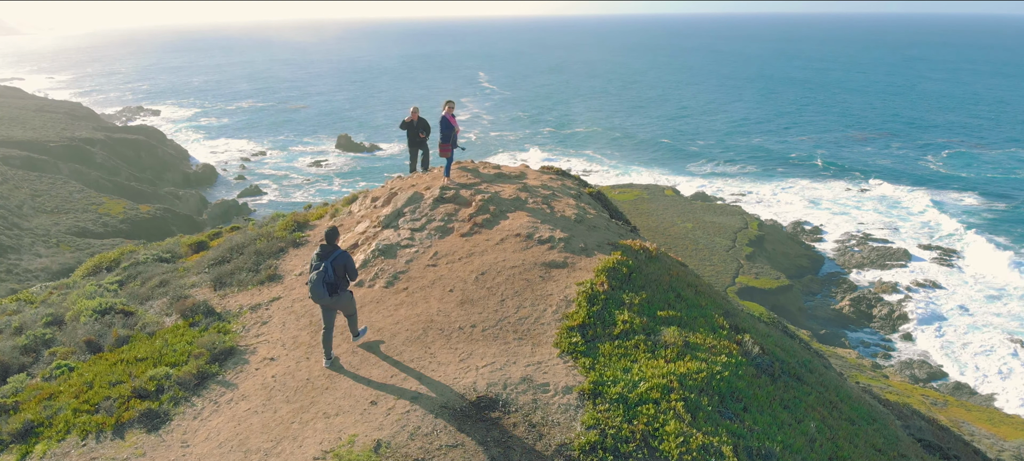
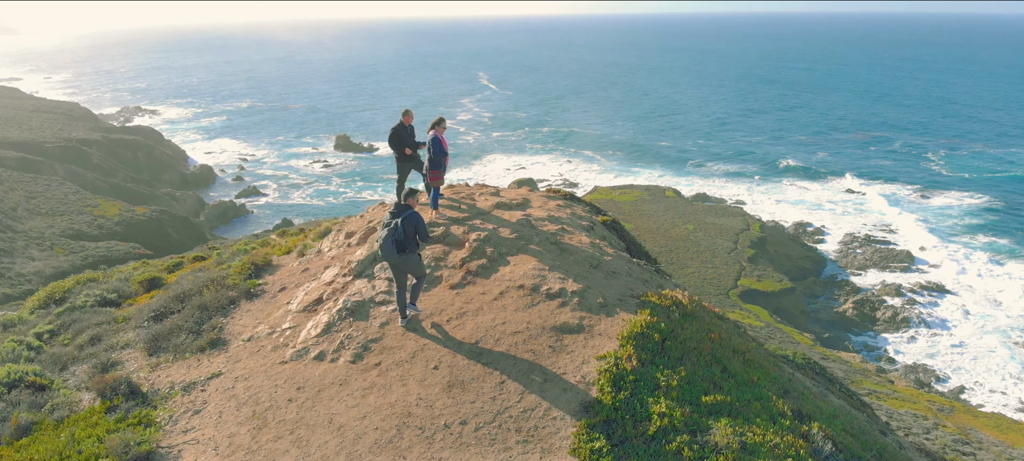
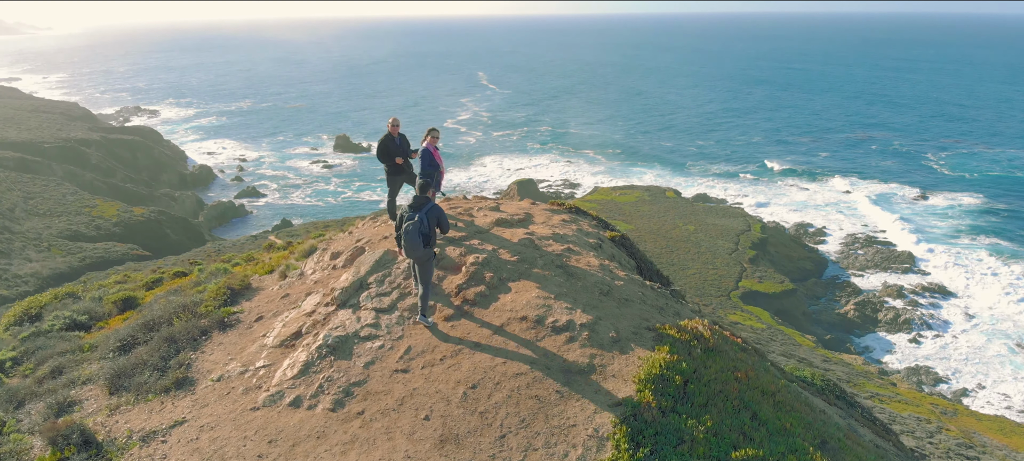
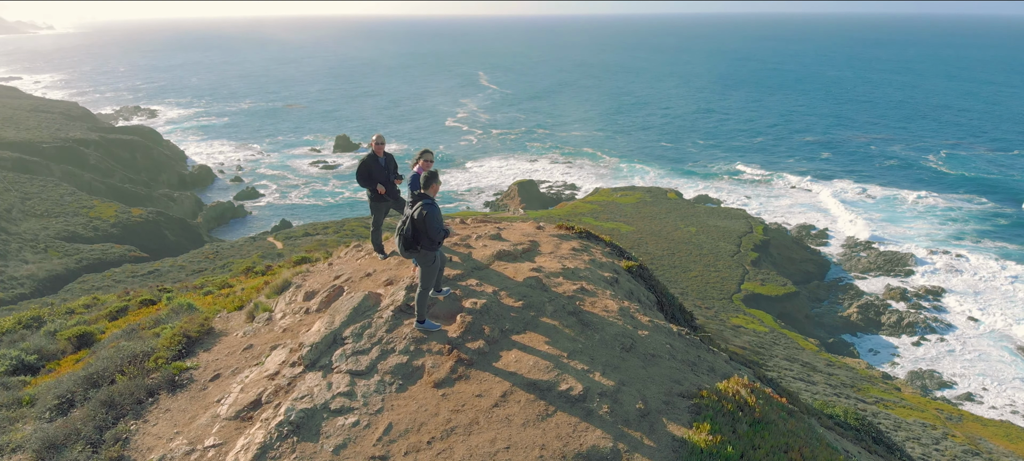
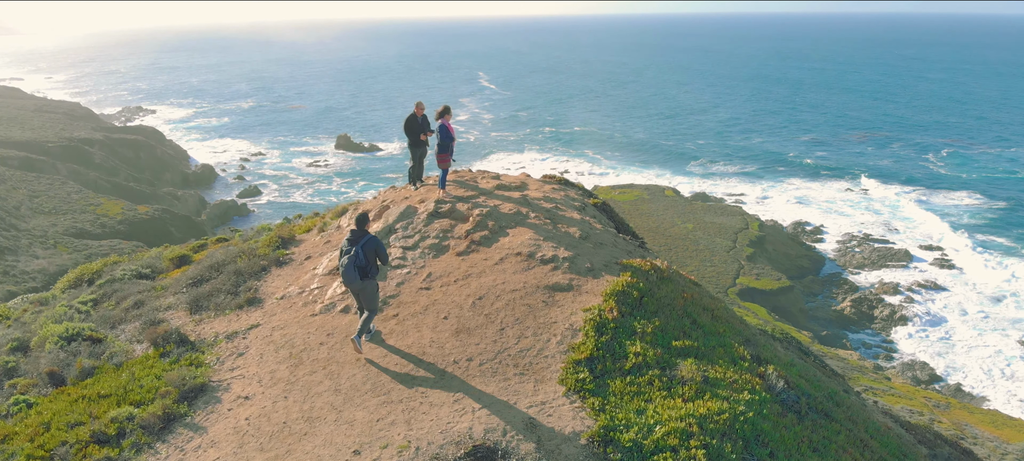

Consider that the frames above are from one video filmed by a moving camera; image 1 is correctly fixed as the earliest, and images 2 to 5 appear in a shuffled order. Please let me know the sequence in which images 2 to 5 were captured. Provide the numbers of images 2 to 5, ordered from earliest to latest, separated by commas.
5, 2, 3, 4
